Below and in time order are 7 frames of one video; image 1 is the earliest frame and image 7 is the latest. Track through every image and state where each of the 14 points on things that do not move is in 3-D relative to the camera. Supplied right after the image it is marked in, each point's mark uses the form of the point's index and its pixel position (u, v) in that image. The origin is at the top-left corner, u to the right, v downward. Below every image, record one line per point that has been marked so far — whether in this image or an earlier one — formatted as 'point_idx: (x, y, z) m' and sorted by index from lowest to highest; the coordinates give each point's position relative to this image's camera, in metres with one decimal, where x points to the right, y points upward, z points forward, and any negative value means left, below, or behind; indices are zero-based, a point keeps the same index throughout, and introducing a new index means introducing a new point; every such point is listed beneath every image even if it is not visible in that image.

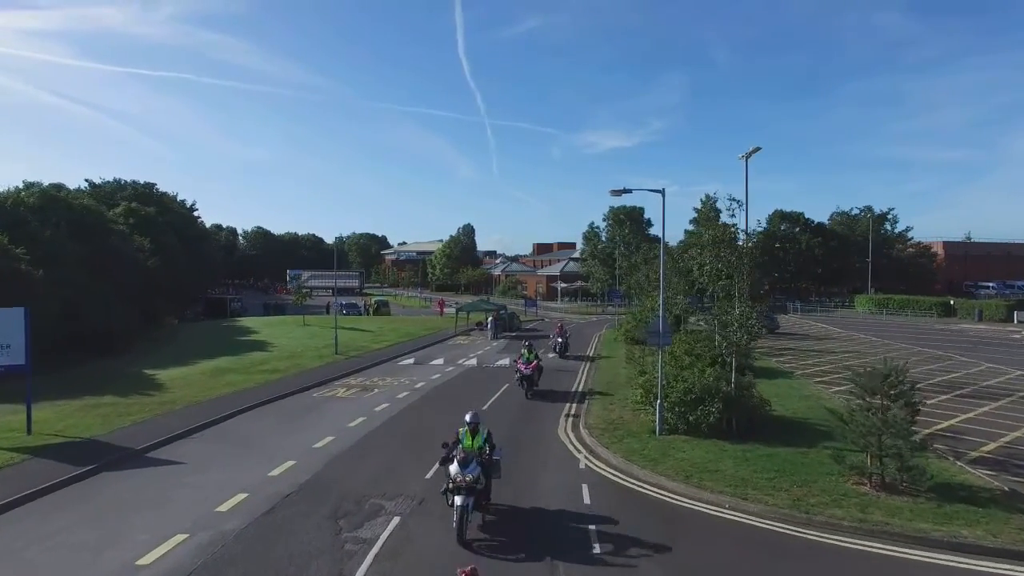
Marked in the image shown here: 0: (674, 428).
0: (+3.8, -3.2, +15.5) m
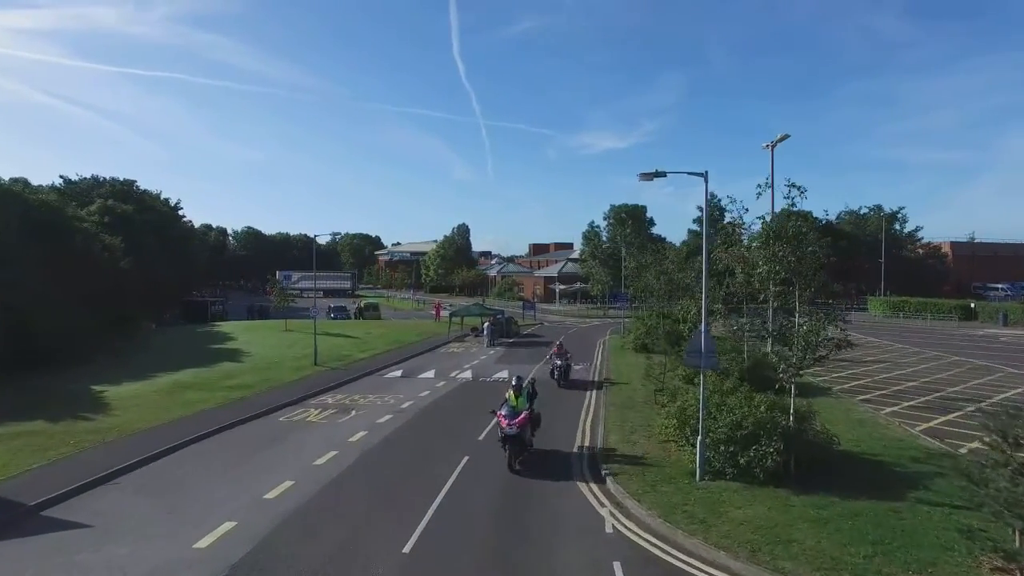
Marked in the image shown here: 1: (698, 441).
0: (+3.8, -3.4, +12.4) m
1: (+3.5, -2.8, +12.5) m
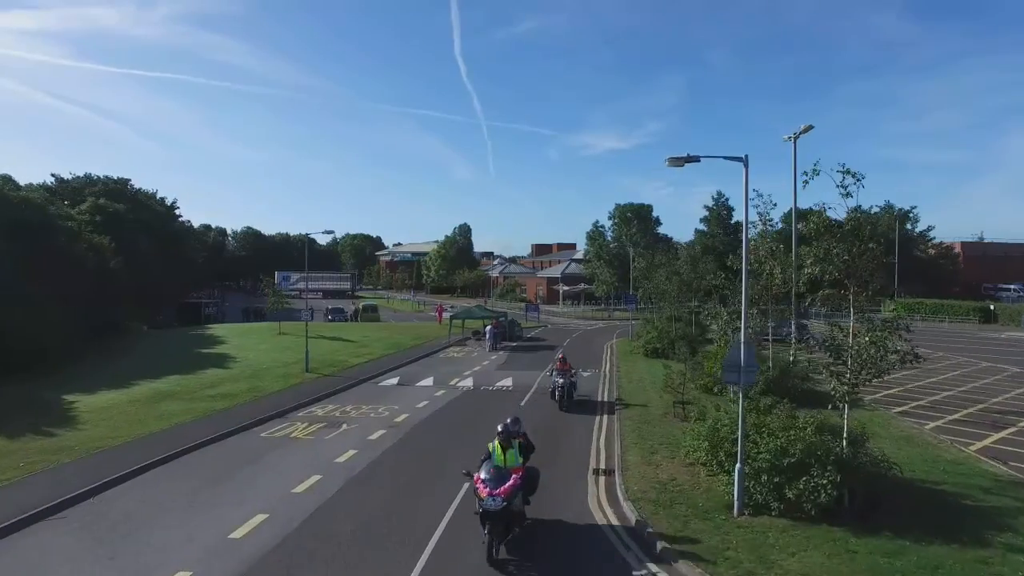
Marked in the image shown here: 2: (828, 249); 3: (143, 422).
0: (+4.0, -3.4, +10.6) m
1: (+3.6, -2.9, +10.7) m
2: (+5.3, +0.6, +11.1) m
3: (-10.1, -3.7, +18.2) m
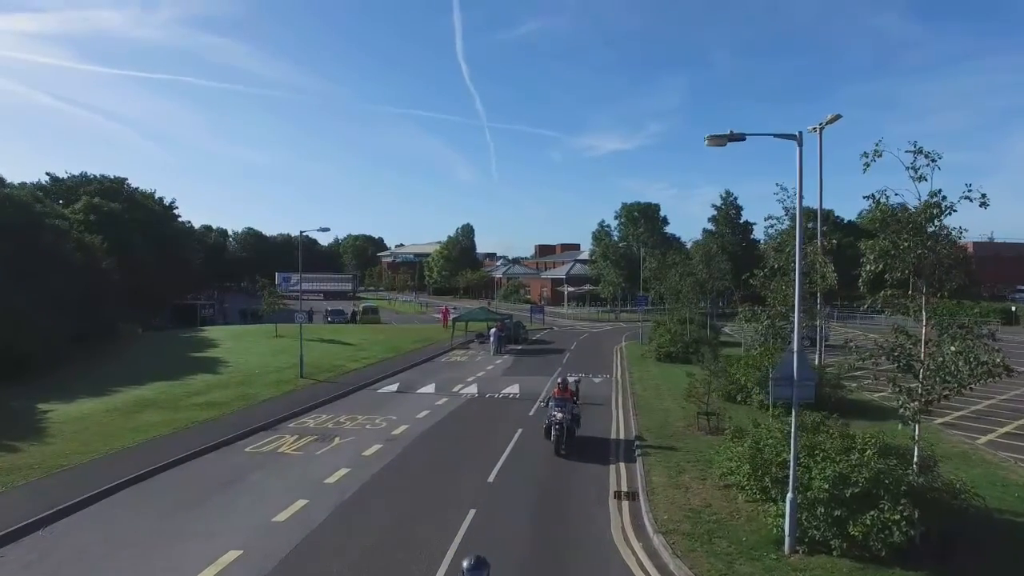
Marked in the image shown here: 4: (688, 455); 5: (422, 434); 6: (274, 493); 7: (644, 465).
0: (+4.2, -3.4, +9.0) m
1: (+3.8, -2.9, +9.1) m
2: (+5.5, +0.6, +9.5) m
3: (-9.9, -3.7, +16.7) m
4: (+3.8, -3.6, +14.4) m
5: (-2.3, -3.8, +17.4) m
6: (-4.5, -3.8, +12.5) m
7: (+2.7, -3.7, +13.9) m
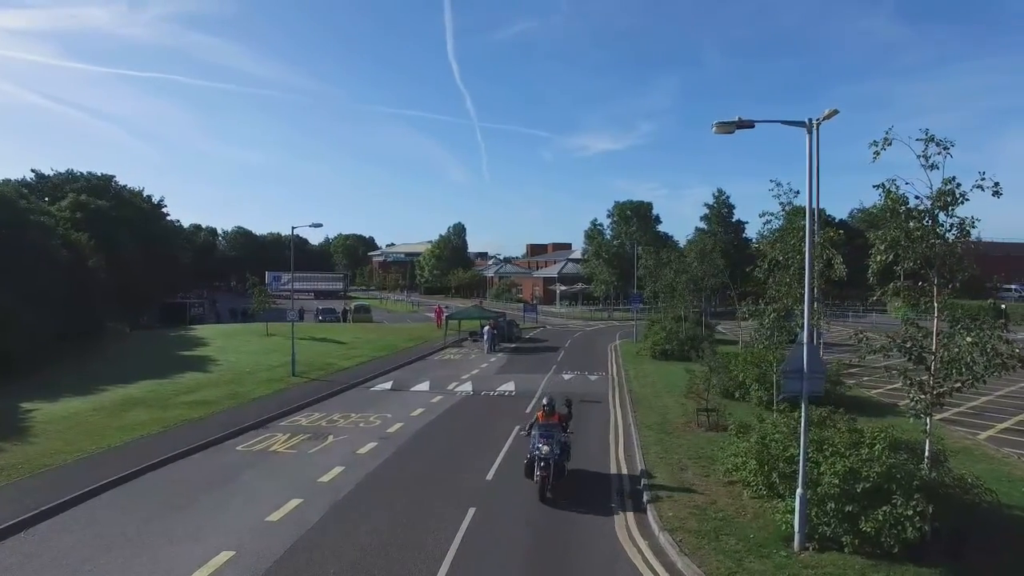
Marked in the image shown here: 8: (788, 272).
0: (+4.2, -3.3, +8.8) m
1: (+3.8, -2.8, +8.9) m
2: (+5.5, +0.8, +9.3) m
3: (-9.9, -3.5, +16.3) m
4: (+3.8, -3.5, +14.2) m
5: (-2.4, -3.7, +17.1) m
6: (-4.5, -3.7, +12.2) m
7: (+2.7, -3.6, +13.7) m
8: (+6.5, +0.4, +15.6) m
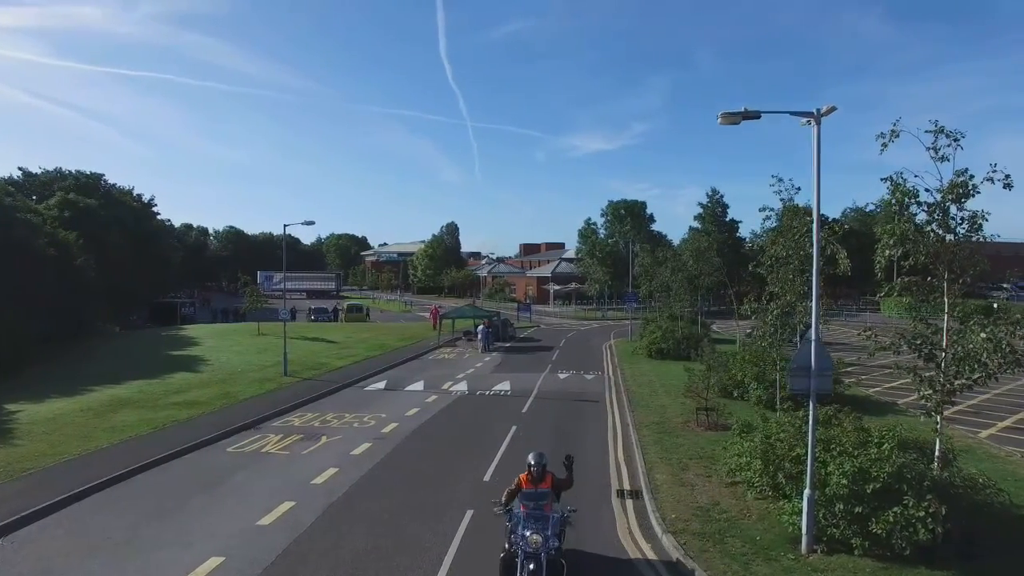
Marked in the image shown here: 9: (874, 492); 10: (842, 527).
0: (+4.2, -3.3, +8.6) m
1: (+3.8, -2.7, +8.7) m
2: (+5.5, +0.8, +9.1) m
3: (-10.0, -3.5, +15.9) m
4: (+3.7, -3.4, +14.0) m
5: (-2.5, -3.6, +16.8) m
6: (-4.5, -3.7, +11.9) m
7: (+2.7, -3.5, +13.4) m
8: (+6.4, +0.4, +15.4) m
9: (+4.6, -2.6, +8.5) m
10: (+4.2, -3.0, +8.5) m
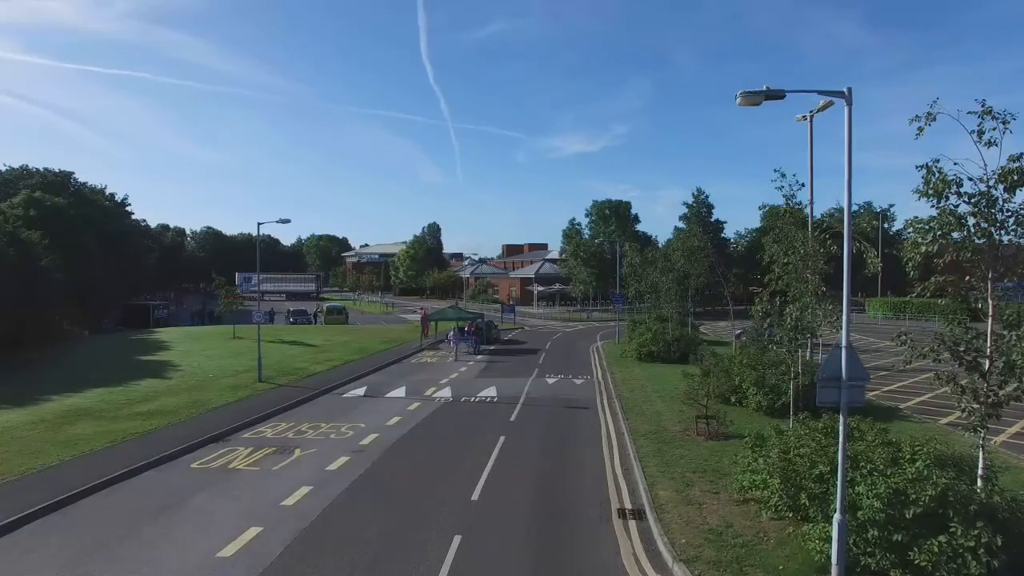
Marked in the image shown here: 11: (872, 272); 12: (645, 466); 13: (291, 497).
0: (+4.1, -3.3, +7.7) m
1: (+3.8, -2.7, +7.7) m
2: (+5.4, +0.8, +8.2) m
3: (-10.3, -3.5, +14.5) m
4: (+3.5, -3.4, +13.0) m
5: (-2.8, -3.6, +15.6) m
6: (-4.7, -3.7, +10.7) m
7: (+2.5, -3.5, +12.5) m
8: (+6.1, +0.4, +14.5) m
9: (+4.5, -2.6, +7.5) m
10: (+4.2, -3.1, +7.6) m
11: (+6.4, +0.3, +12.2) m
12: (+2.6, -3.5, +13.2) m
13: (-3.9, -3.7, +11.8) m
